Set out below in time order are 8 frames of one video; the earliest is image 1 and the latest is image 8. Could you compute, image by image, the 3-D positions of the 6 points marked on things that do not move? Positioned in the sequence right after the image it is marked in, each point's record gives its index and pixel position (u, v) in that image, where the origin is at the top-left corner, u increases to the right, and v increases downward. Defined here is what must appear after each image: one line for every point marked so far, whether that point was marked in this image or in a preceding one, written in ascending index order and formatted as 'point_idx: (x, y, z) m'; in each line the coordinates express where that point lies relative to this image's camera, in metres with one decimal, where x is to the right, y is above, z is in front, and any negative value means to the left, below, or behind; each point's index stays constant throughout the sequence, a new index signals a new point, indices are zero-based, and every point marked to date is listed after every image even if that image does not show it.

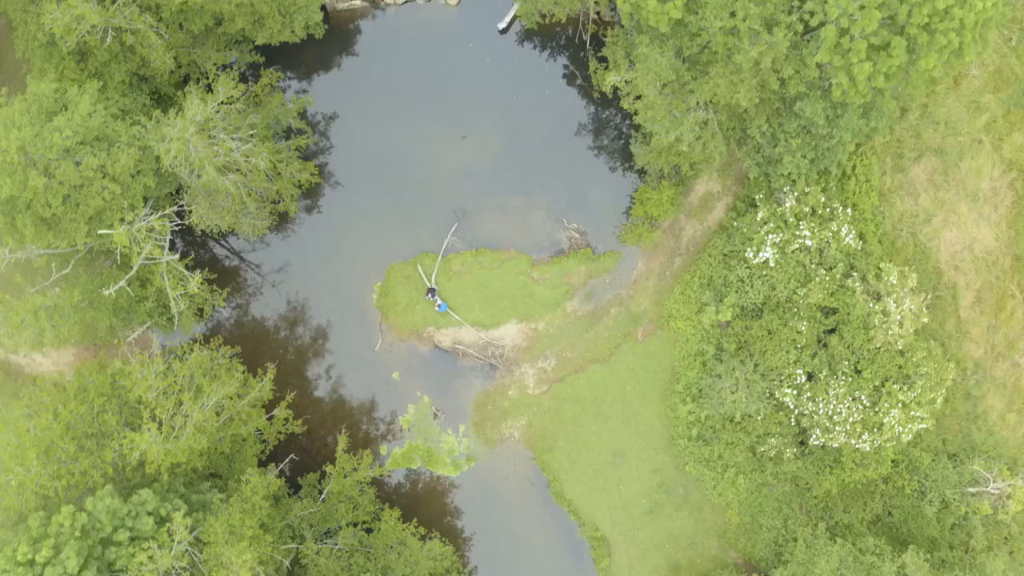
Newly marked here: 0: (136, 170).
0: (-11.2, +3.5, +19.9) m
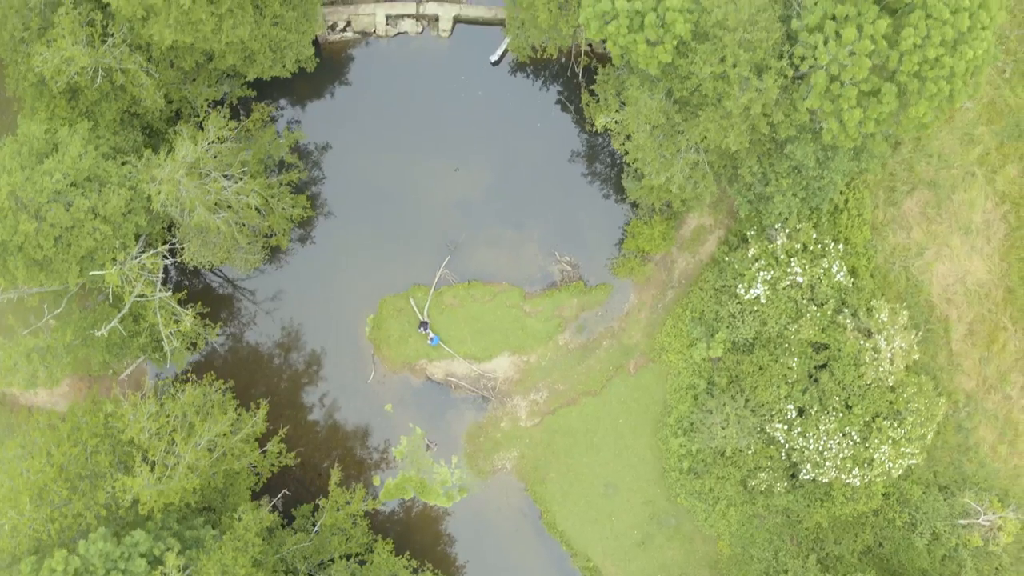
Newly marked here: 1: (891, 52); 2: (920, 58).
0: (-11.5, +2.4, +19.9) m
1: (+9.4, +5.9, +16.5) m
2: (+10.0, +5.6, +16.3) m
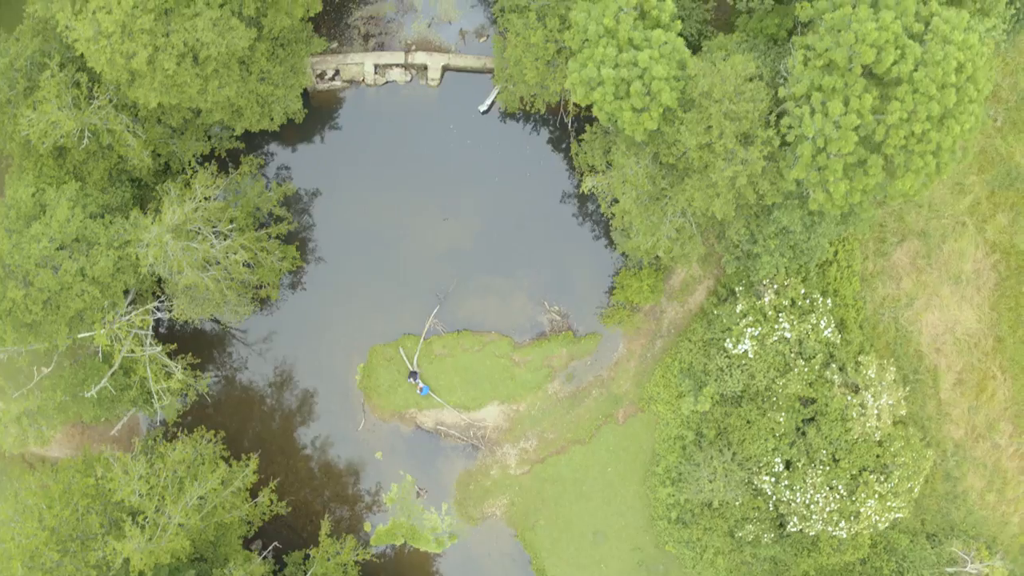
0: (-11.9, +0.6, +20.0) m
1: (+9.0, +4.0, +16.4) m
2: (+9.6, +3.8, +16.2) m
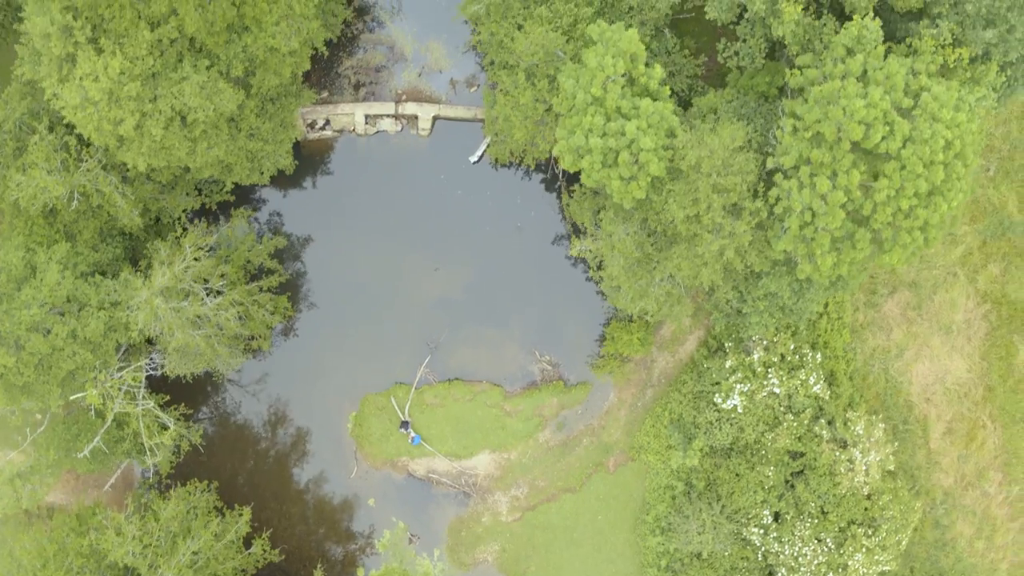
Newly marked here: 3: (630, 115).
0: (-12.2, -1.2, +20.1) m
1: (+8.7, +2.2, +16.4) m
2: (+9.3, +1.9, +16.2) m
3: (+3.1, +4.5, +17.4) m
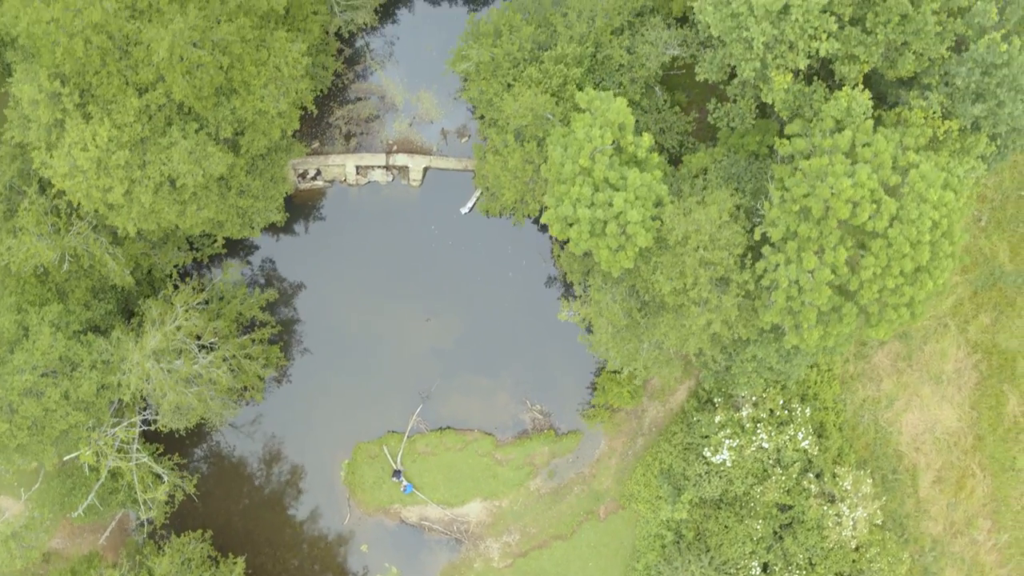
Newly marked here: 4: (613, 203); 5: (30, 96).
0: (-12.5, -3.0, +20.2) m
1: (+8.3, +0.3, +16.4) m
2: (+8.9, +0.1, +16.2) m
3: (+2.8, +2.7, +17.4) m
4: (+2.6, +2.2, +17.2) m
5: (-12.8, +5.1, +17.7) m
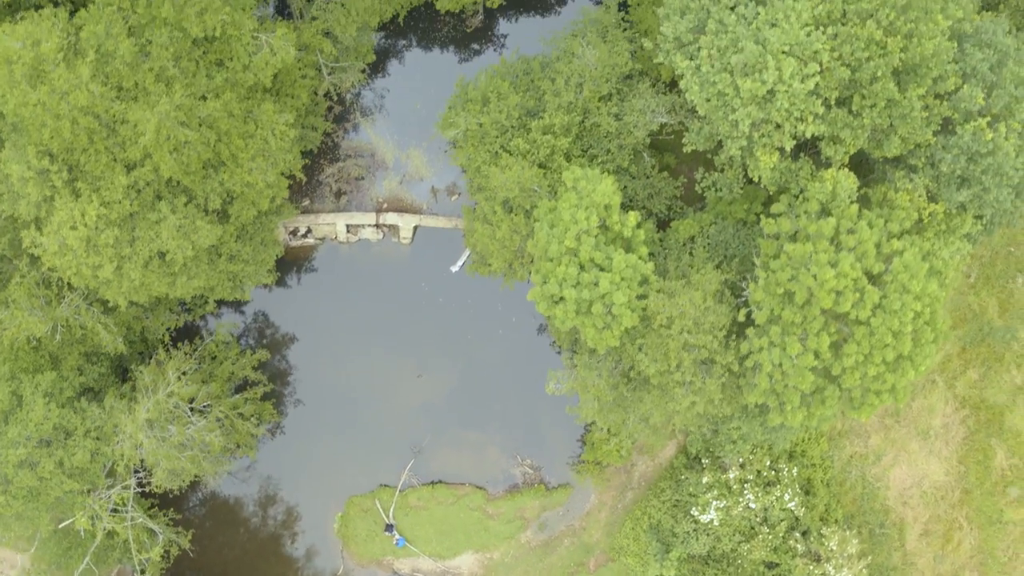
0: (-12.9, -5.1, +20.5) m
1: (+8.0, -1.8, +16.5) m
2: (+8.6, -2.1, +16.3) m
3: (+2.4, +0.6, +17.5) m
4: (+2.2, +0.1, +17.3) m
5: (-13.2, +3.0, +17.7) m
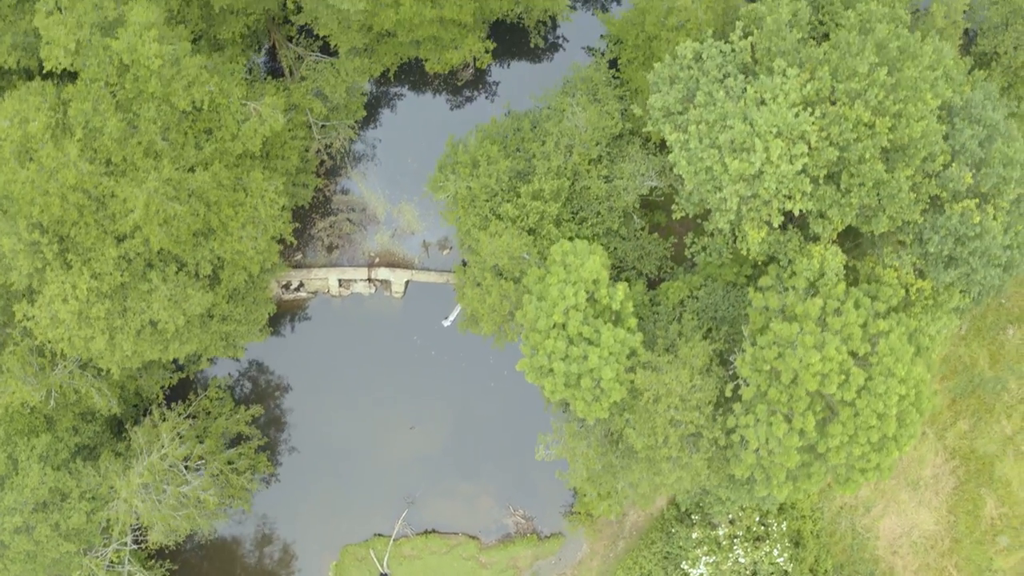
0: (-13.2, -7.1, +20.7) m
1: (+7.7, -3.8, +16.6) m
2: (+8.3, -4.0, +16.4) m
3: (+2.1, -1.4, +17.6) m
4: (+1.9, -1.9, +17.4) m
5: (-13.5, +1.0, +17.8) m
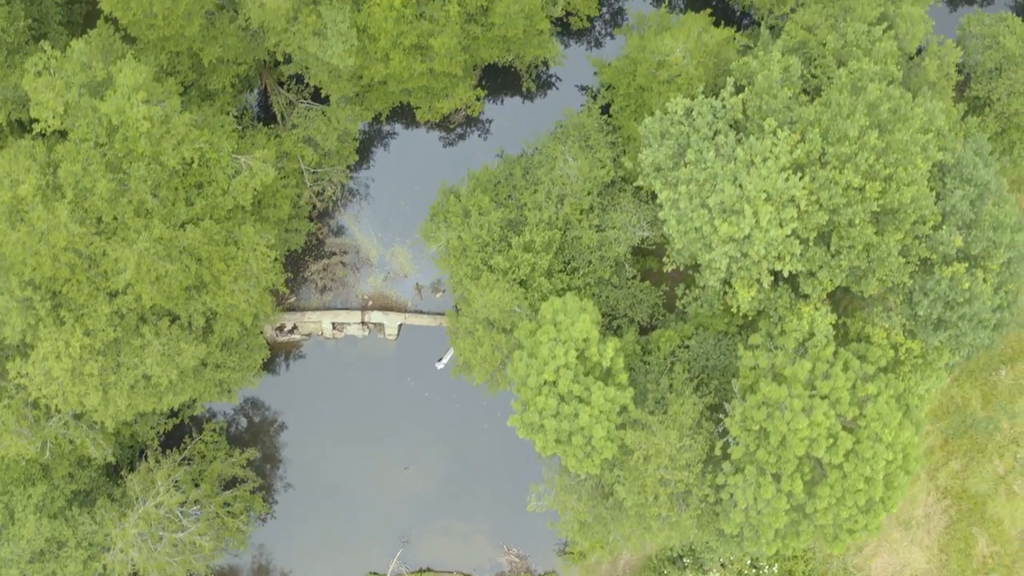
0: (-13.4, -8.6, +20.9) m
1: (+7.4, -5.3, +16.7) m
2: (+8.0, -5.6, +16.5) m
3: (+1.8, -2.9, +17.6) m
4: (+1.7, -3.4, +17.4) m
5: (-13.7, -0.6, +17.9) m
